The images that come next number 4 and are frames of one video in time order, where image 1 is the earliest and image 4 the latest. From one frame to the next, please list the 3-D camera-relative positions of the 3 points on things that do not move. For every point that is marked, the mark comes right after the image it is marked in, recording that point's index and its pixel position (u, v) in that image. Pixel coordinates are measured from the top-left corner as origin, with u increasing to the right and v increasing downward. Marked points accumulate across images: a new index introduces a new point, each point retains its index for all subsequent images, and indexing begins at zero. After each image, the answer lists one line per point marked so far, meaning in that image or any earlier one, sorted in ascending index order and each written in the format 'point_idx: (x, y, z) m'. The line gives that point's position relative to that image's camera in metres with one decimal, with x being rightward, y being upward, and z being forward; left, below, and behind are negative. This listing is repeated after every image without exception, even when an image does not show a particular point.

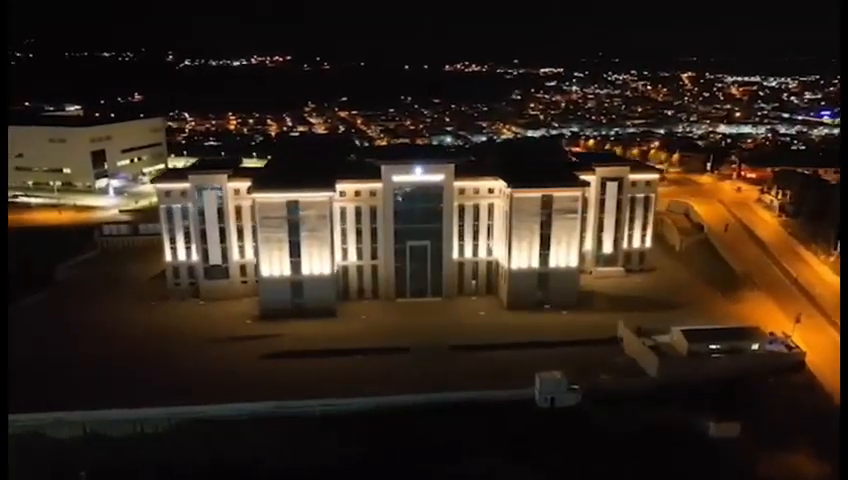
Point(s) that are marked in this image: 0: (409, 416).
0: (-0.5, -4.2, +18.1) m
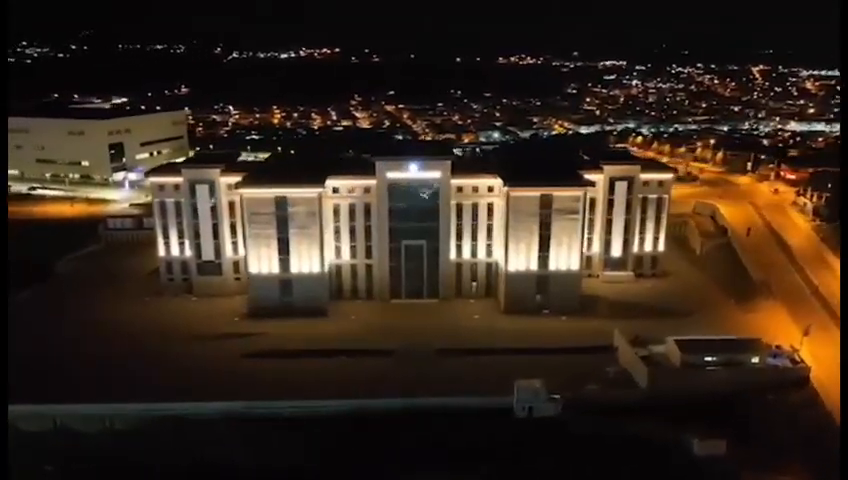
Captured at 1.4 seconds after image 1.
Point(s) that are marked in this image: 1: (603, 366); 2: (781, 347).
0: (-1.0, -4.3, +17.8) m
1: (+4.5, -3.2, +19.5) m
2: (+9.1, -2.7, +19.5) m
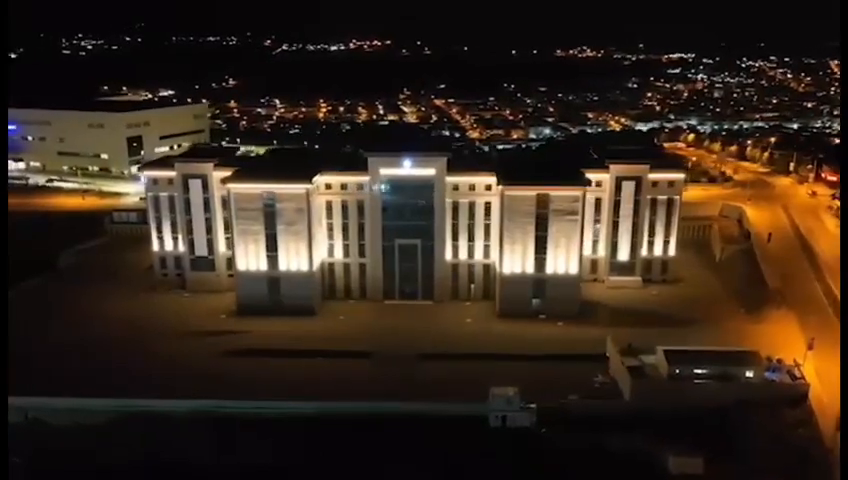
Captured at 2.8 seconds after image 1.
0: (-1.5, -4.3, +17.5) m
1: (+4.1, -3.4, +18.9) m
2: (+8.7, -3.0, +18.6) m
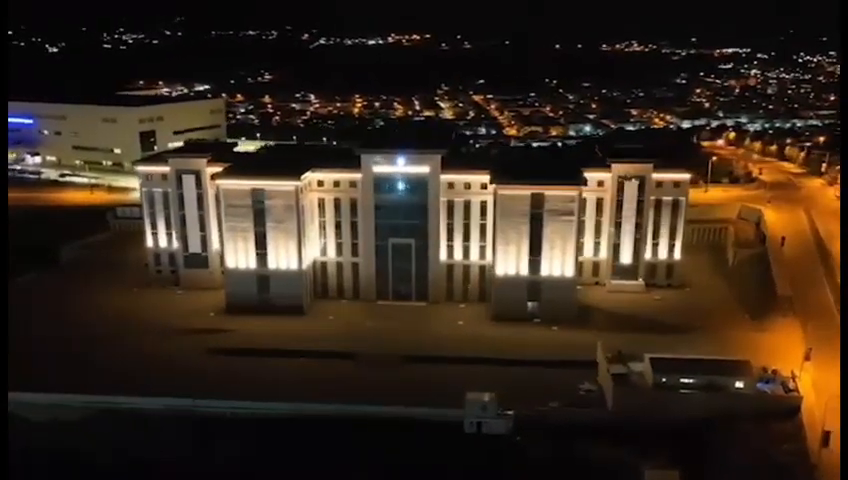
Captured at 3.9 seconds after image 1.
0: (-2.0, -4.3, +17.4) m
1: (+3.7, -3.4, +18.4) m
2: (+8.3, -3.1, +17.9) m
